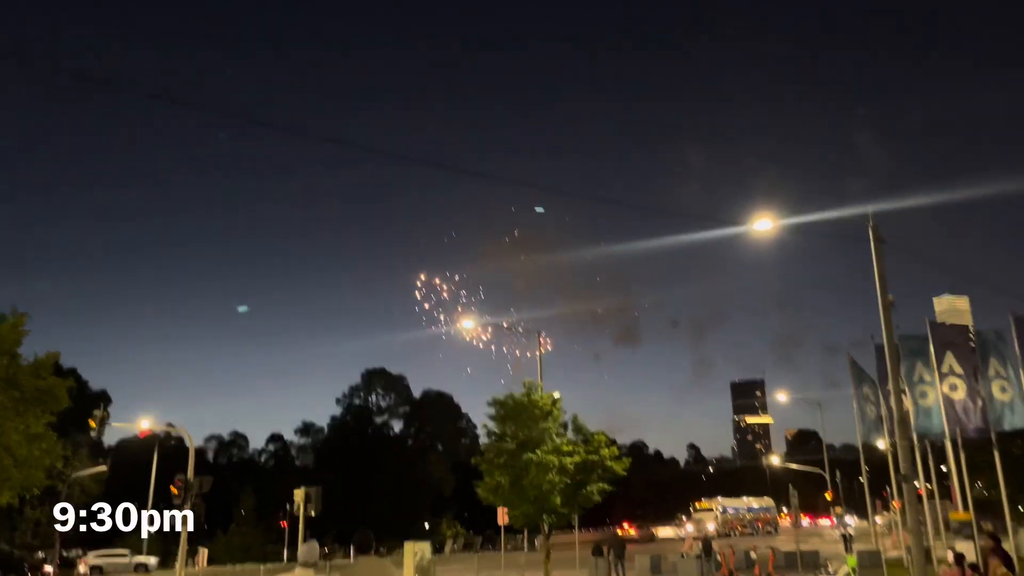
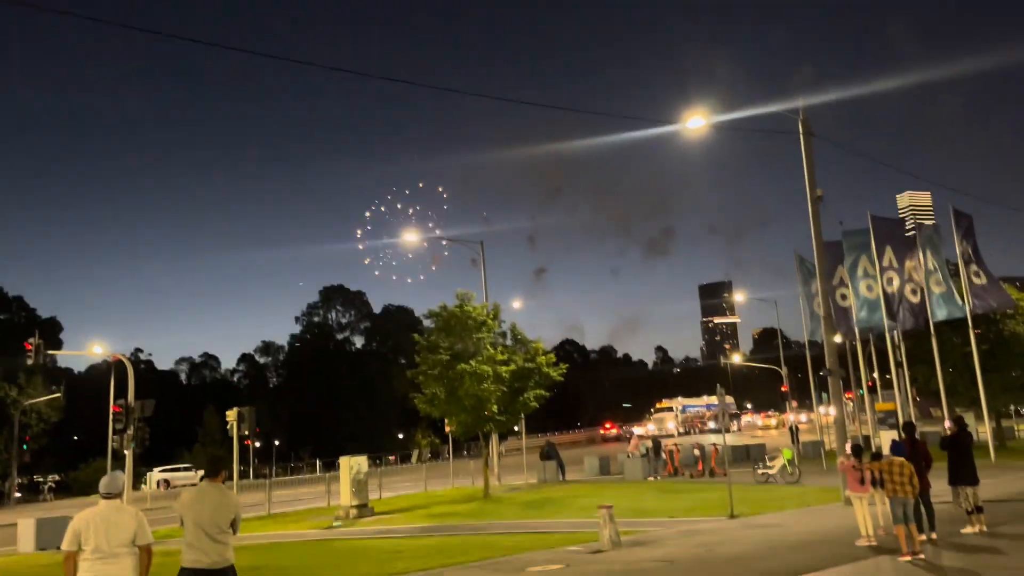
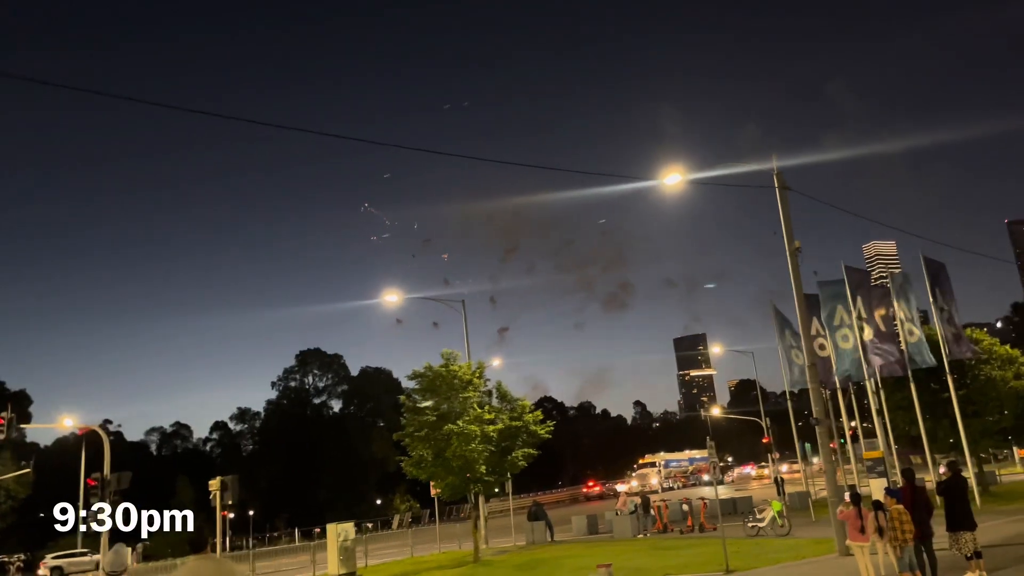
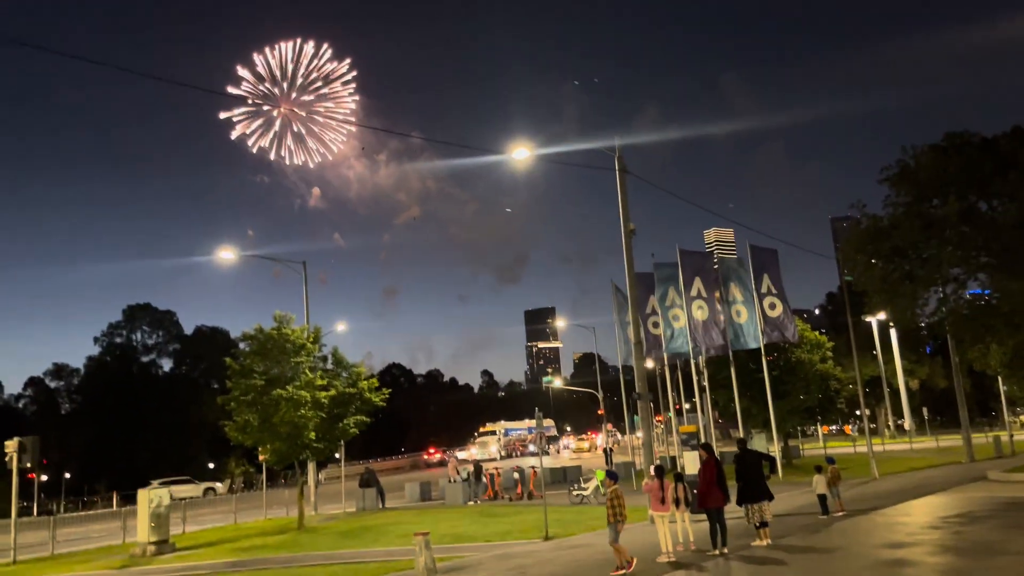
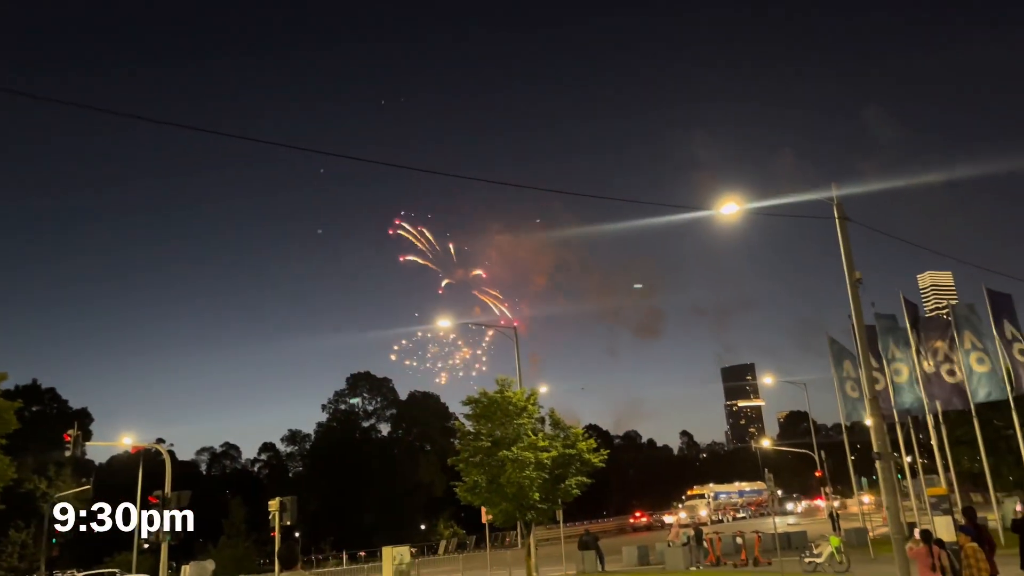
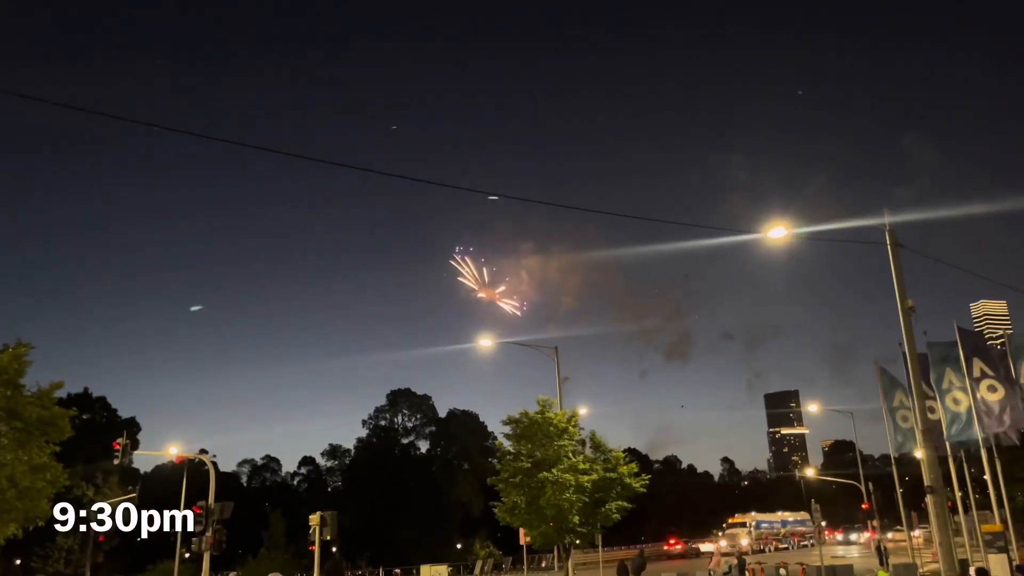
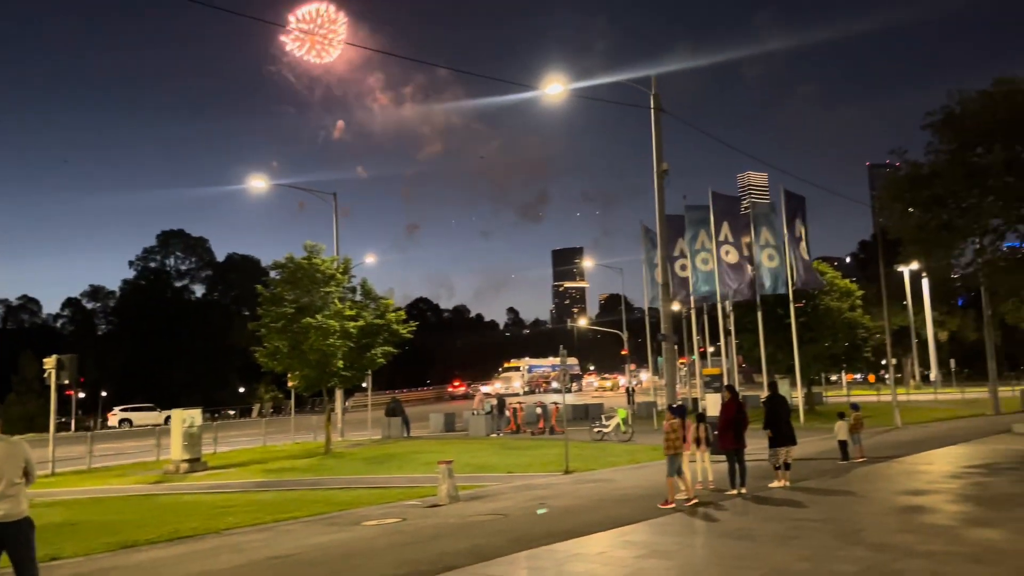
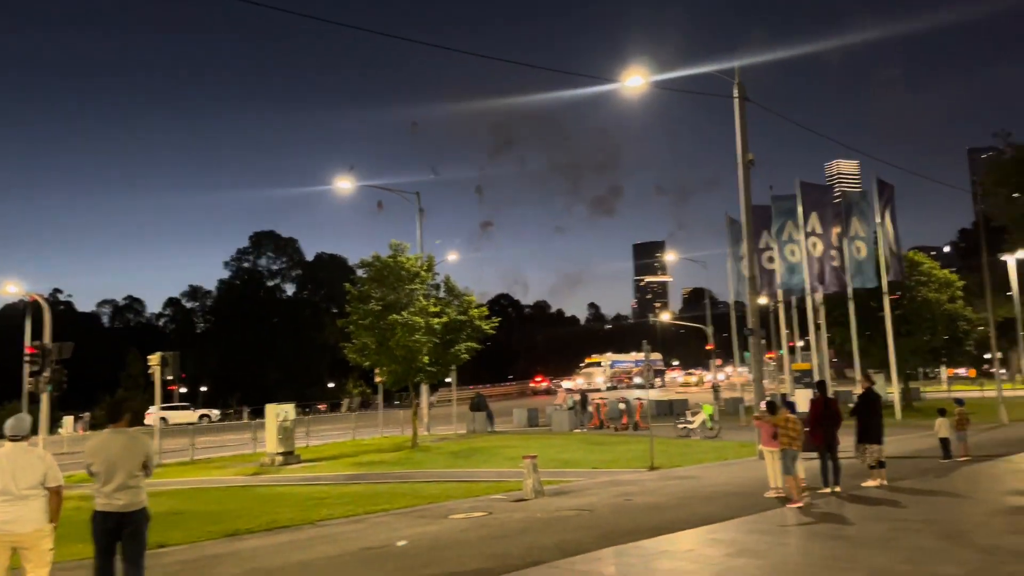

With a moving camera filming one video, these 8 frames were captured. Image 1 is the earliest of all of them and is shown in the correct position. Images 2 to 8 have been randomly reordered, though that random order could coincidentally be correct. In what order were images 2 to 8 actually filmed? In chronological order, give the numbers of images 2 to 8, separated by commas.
6, 5, 3, 2, 8, 7, 4
